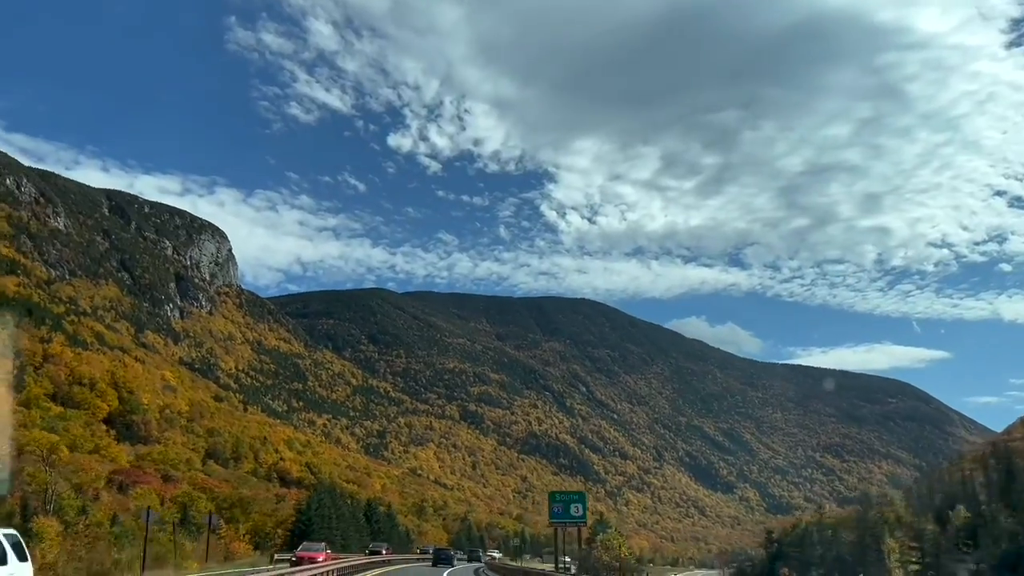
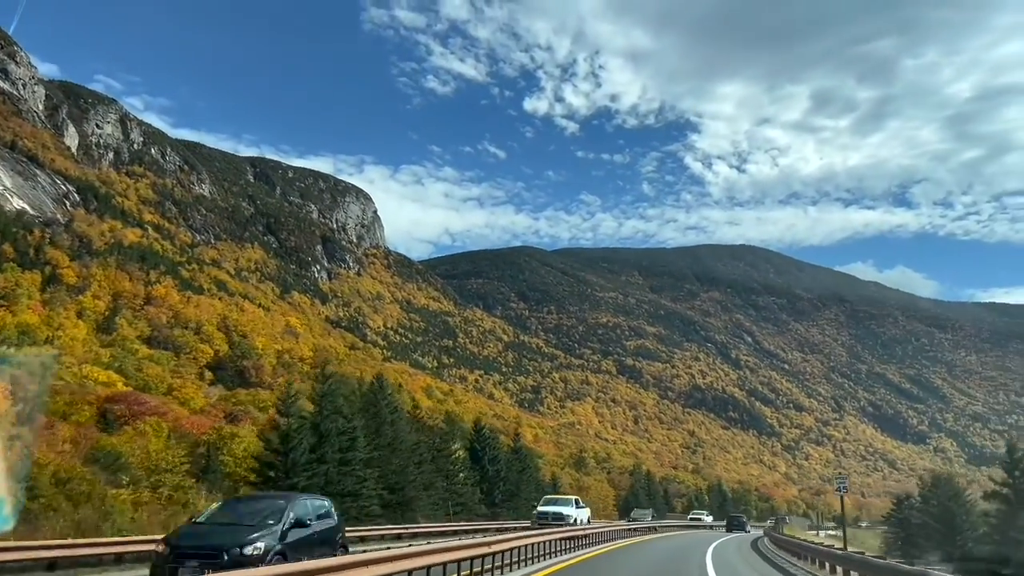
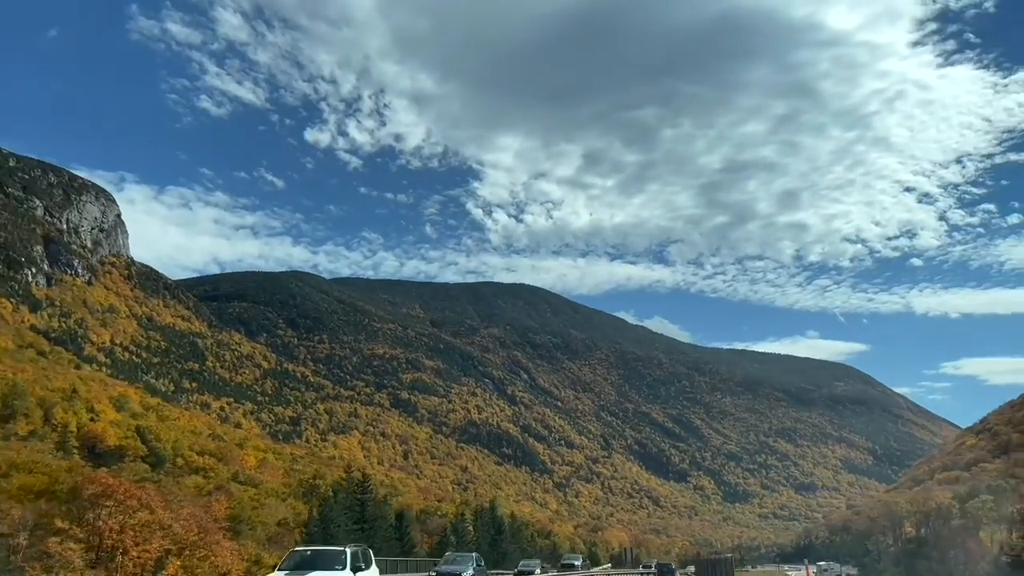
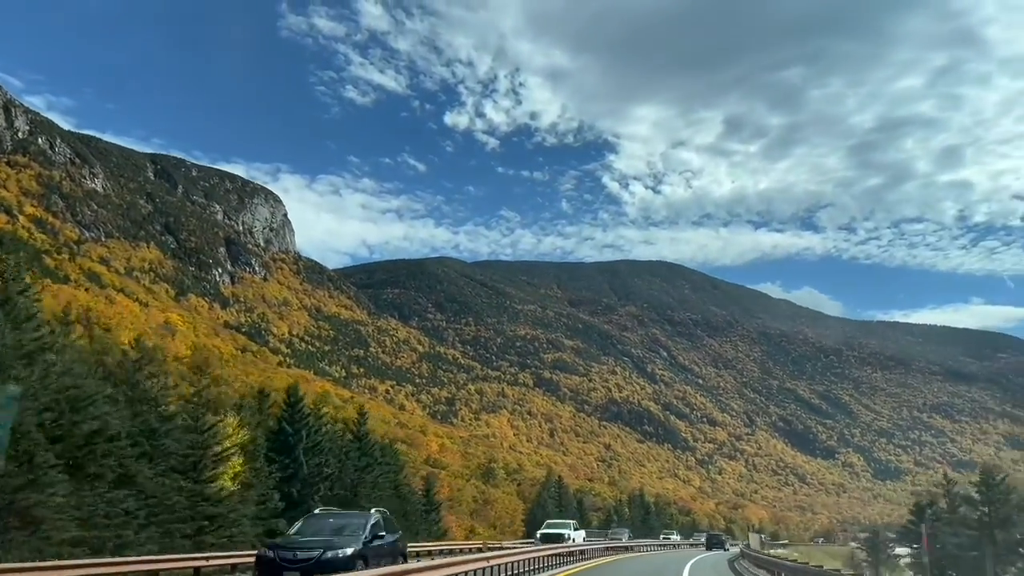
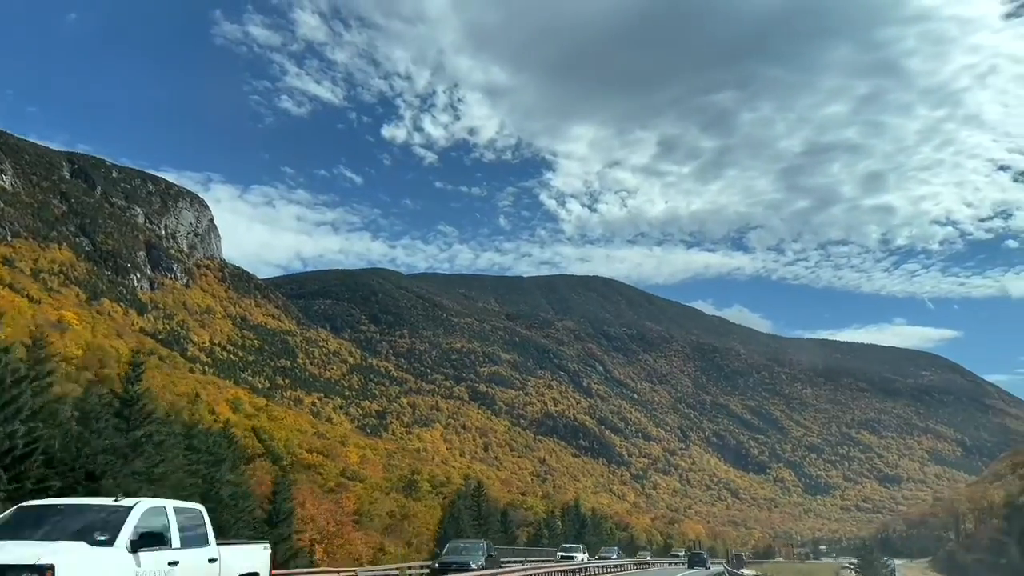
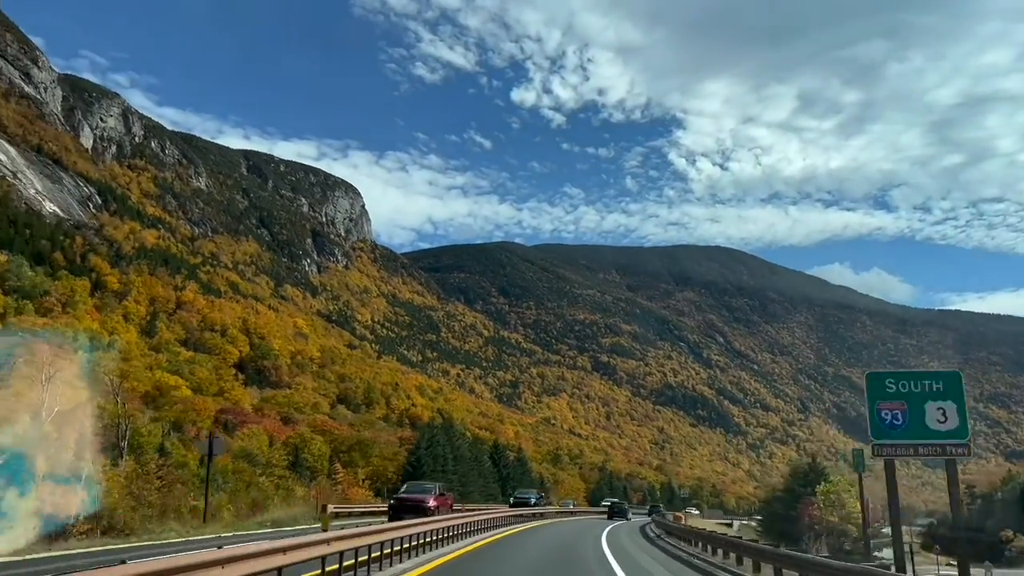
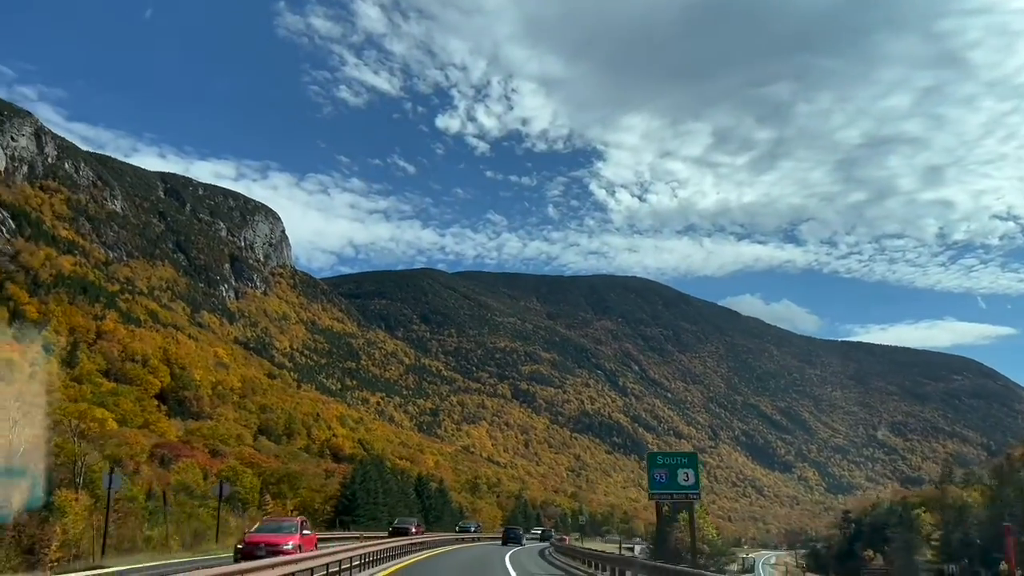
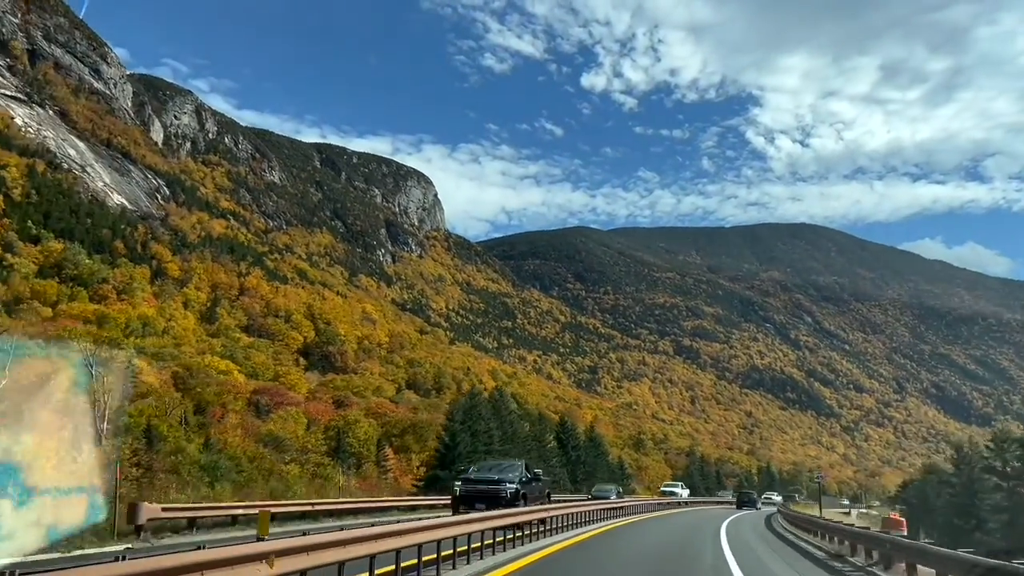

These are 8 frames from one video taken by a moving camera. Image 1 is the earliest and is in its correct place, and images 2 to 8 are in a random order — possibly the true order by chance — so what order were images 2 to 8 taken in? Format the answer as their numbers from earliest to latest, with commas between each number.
7, 6, 8, 2, 4, 5, 3
